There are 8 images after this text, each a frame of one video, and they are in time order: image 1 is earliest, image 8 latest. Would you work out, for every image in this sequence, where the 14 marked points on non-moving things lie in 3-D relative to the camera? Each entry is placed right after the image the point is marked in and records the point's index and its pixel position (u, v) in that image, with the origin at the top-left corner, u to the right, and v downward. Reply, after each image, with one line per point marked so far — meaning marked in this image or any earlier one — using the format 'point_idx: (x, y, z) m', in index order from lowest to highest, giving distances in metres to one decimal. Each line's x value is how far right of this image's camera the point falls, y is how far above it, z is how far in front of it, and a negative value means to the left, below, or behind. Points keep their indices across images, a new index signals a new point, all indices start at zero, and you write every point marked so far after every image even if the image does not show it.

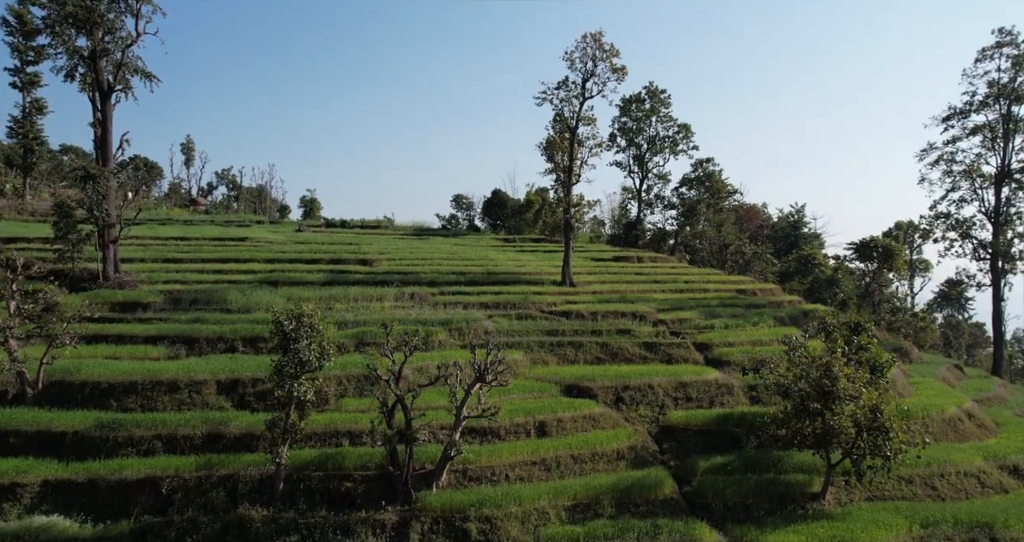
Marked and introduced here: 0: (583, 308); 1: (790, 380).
0: (+1.6, -0.8, +17.3) m
1: (+3.8, -1.5, +10.7) m
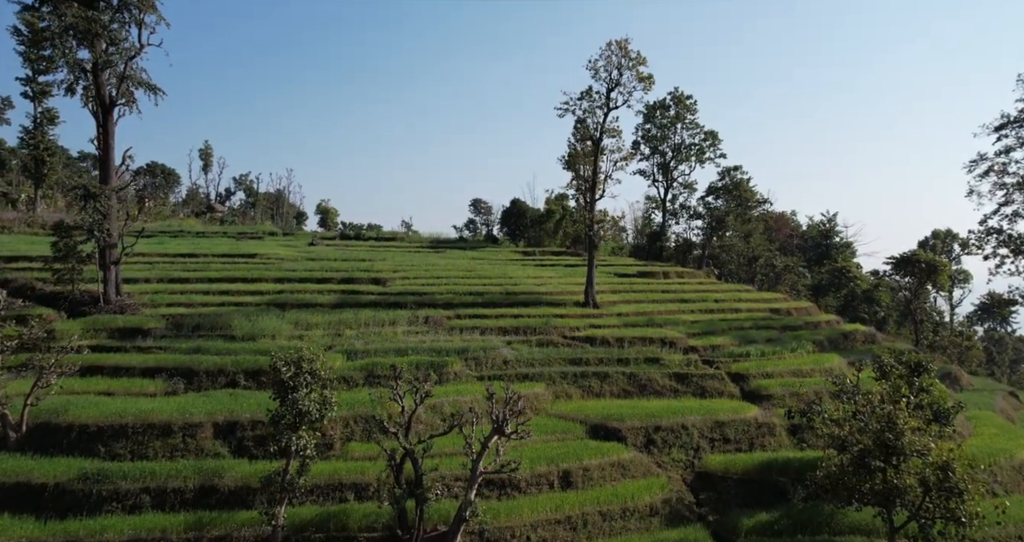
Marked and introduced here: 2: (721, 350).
0: (+2.0, -1.3, +16.2) m
1: (+4.1, -2.0, +9.5) m
2: (+4.3, -1.6, +15.6) m
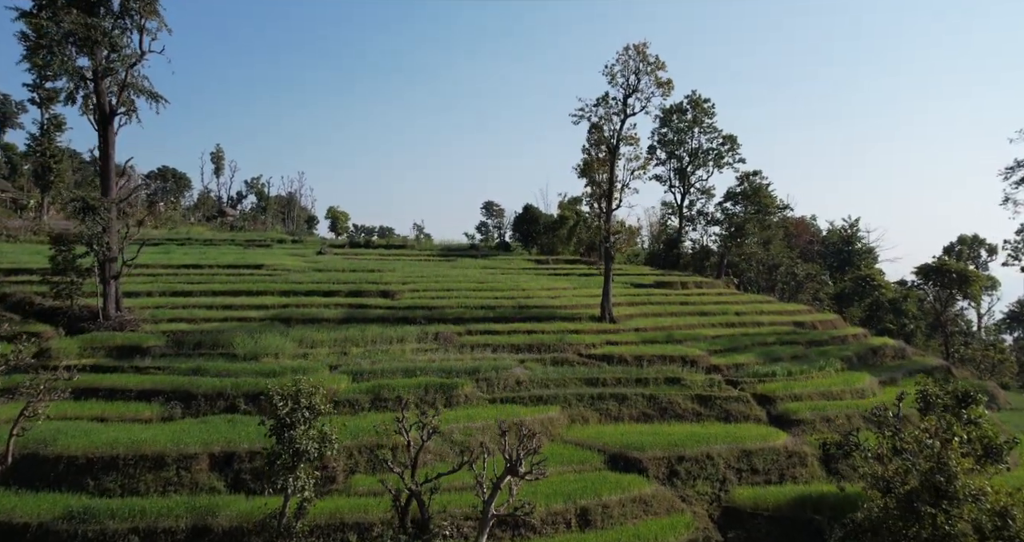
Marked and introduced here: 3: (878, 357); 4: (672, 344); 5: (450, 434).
0: (+2.3, -1.6, +15.5) m
1: (+4.3, -2.3, +8.7) m
2: (+4.5, -1.9, +14.9) m
3: (+8.2, -1.9, +17.2) m
4: (+3.4, -1.5, +16.2) m
5: (-1.0, -2.5, +11.9) m
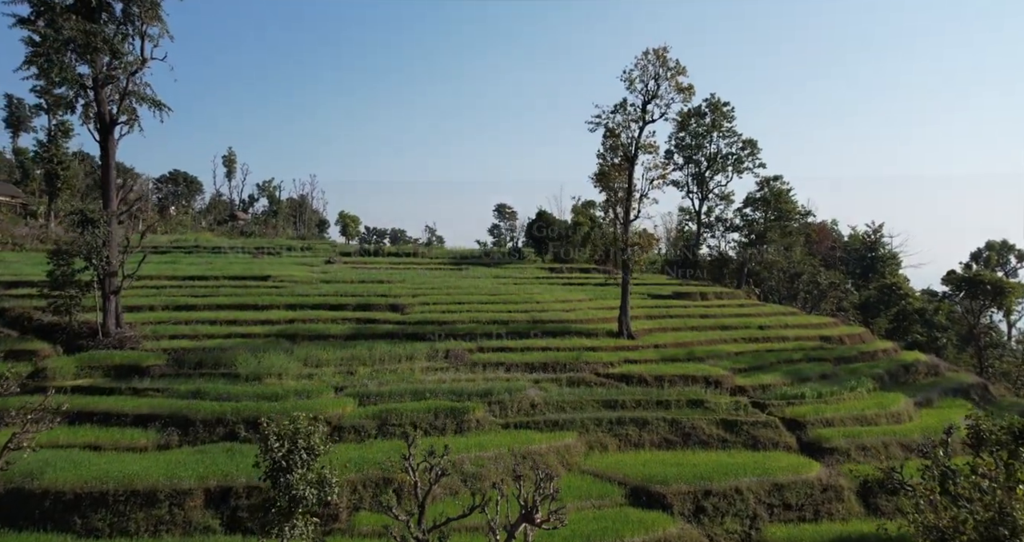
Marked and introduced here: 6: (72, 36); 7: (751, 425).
0: (+2.6, -1.9, +14.7) m
1: (+4.4, -2.6, +7.9) m
2: (+4.8, -2.2, +14.1) m
3: (+8.5, -2.2, +16.3) m
4: (+3.6, -1.8, +15.4) m
5: (-0.7, -2.8, +11.2) m
6: (-10.4, +5.6, +18.3) m
7: (+3.9, -2.5, +12.7) m
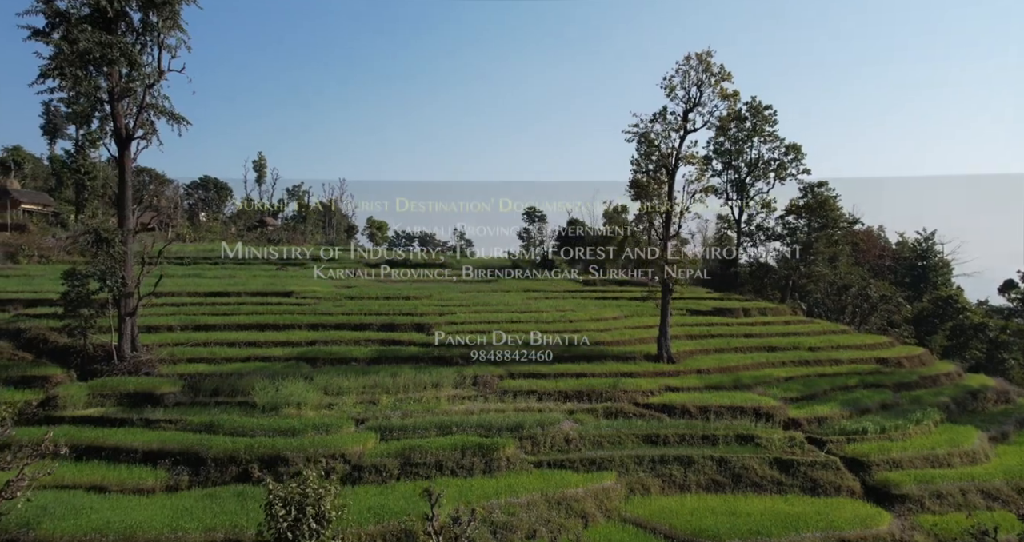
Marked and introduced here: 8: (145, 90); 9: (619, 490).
0: (+3.2, -2.3, +13.6) m
1: (+4.8, -2.9, +6.8) m
2: (+5.3, -2.6, +12.9) m
3: (+9.1, -2.6, +15.0) m
4: (+4.3, -2.2, +14.2) m
5: (-0.3, -3.2, +10.2) m
6: (-9.7, +5.2, +17.7) m
7: (+4.5, -2.9, +11.5) m
8: (-9.0, +4.5, +18.9) m
9: (+1.6, -3.2, +11.2) m
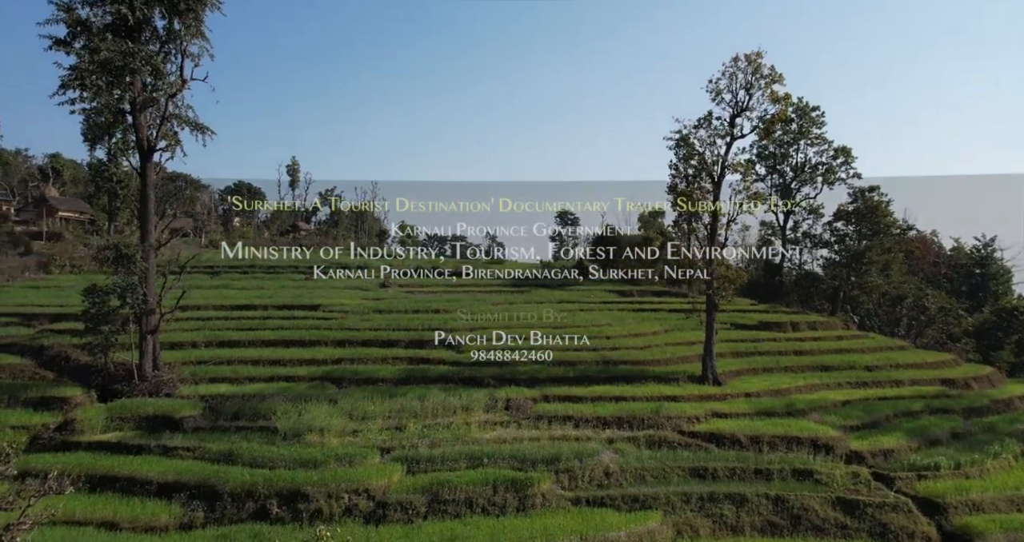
0: (+3.7, -2.6, +12.6) m
1: (+5.0, -3.2, +5.7) m
2: (+5.9, -2.8, +11.8) m
3: (+9.7, -2.8, +13.7) m
4: (+4.9, -2.5, +13.2) m
5: (+0.2, -3.5, +9.4) m
6: (-9.0, +4.8, +17.2) m
7: (+5.0, -3.2, +10.4) m
8: (-8.3, +4.1, +18.4) m
9: (+2.1, -3.5, +10.3) m
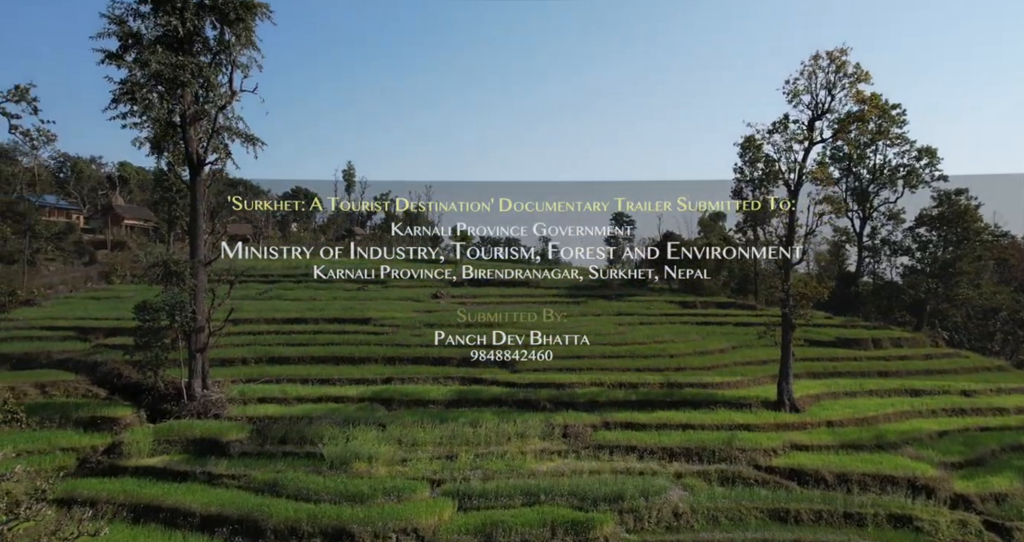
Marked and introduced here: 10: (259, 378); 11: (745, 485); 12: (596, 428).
0: (+4.6, -2.9, +11.4) m
1: (+5.4, -3.5, +4.4) m
2: (+6.7, -3.1, +10.4) m
3: (+10.7, -3.1, +12.1) m
4: (+5.8, -2.8, +11.9) m
5: (+0.8, -3.8, +8.5) m
6: (-7.8, +4.5, +16.9) m
7: (+5.7, -3.5, +9.2) m
8: (-6.9, +3.8, +18.1) m
9: (+2.8, -3.8, +9.2) m
10: (-5.5, -2.3, +16.5) m
11: (+3.4, -3.2, +11.3) m
12: (+1.5, -2.7, +13.3) m
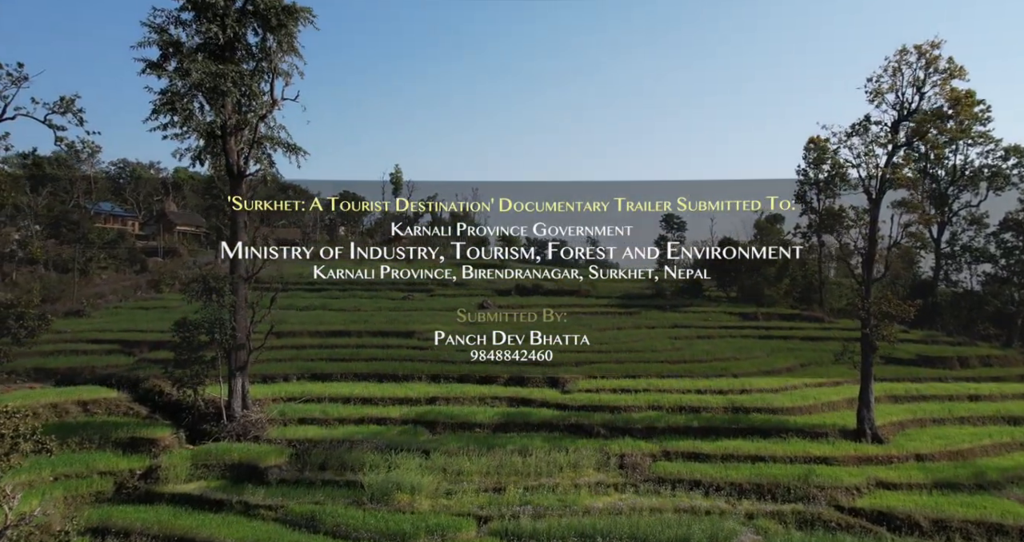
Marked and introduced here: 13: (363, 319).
0: (+5.4, -3.1, +10.2) m
1: (+5.7, -3.8, +3.2) m
2: (+7.4, -3.4, +9.1) m
3: (+11.5, -3.3, +10.5) m
4: (+6.6, -3.1, +10.6) m
5: (+1.4, -4.1, +7.5) m
6: (-6.7, +4.2, +16.5) m
7: (+6.3, -3.8, +7.9) m
8: (-5.8, +3.5, +17.6) m
9: (+3.4, -4.1, +8.1) m
10: (-4.4, -2.5, +15.9) m
11: (+4.1, -3.4, +10.1) m
12: (+2.3, -3.0, +12.3) m
13: (-3.4, -1.8, +19.1) m
